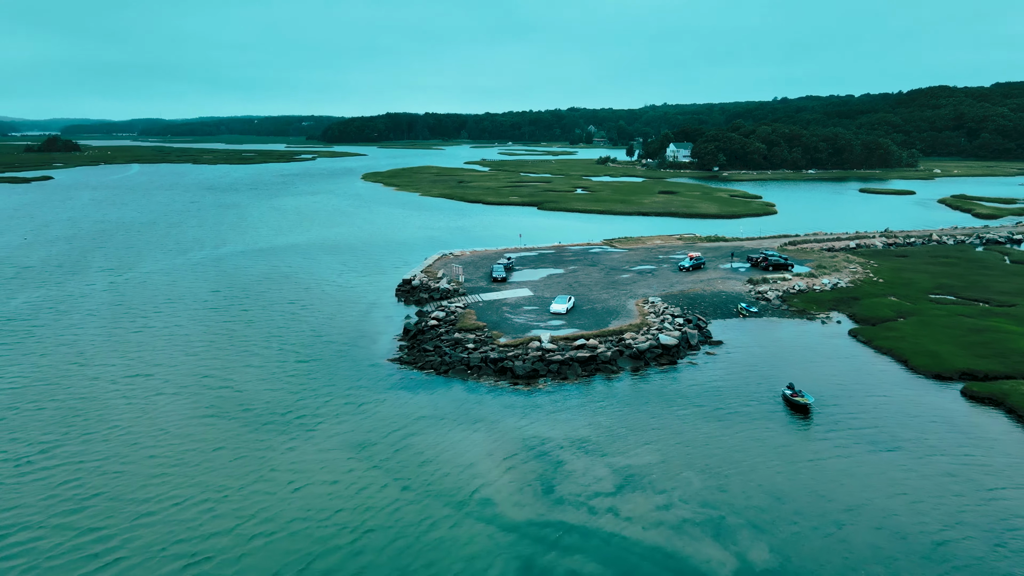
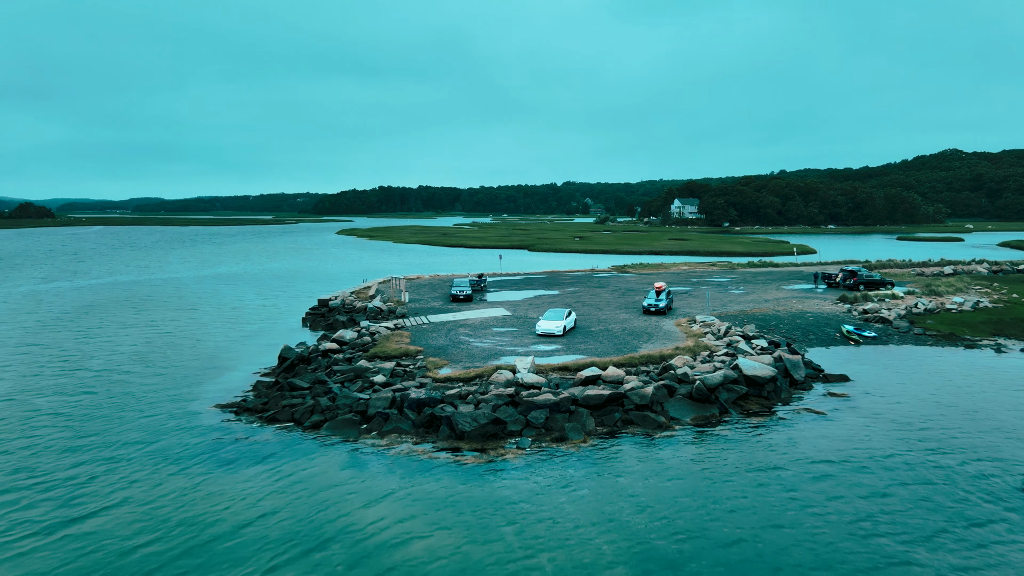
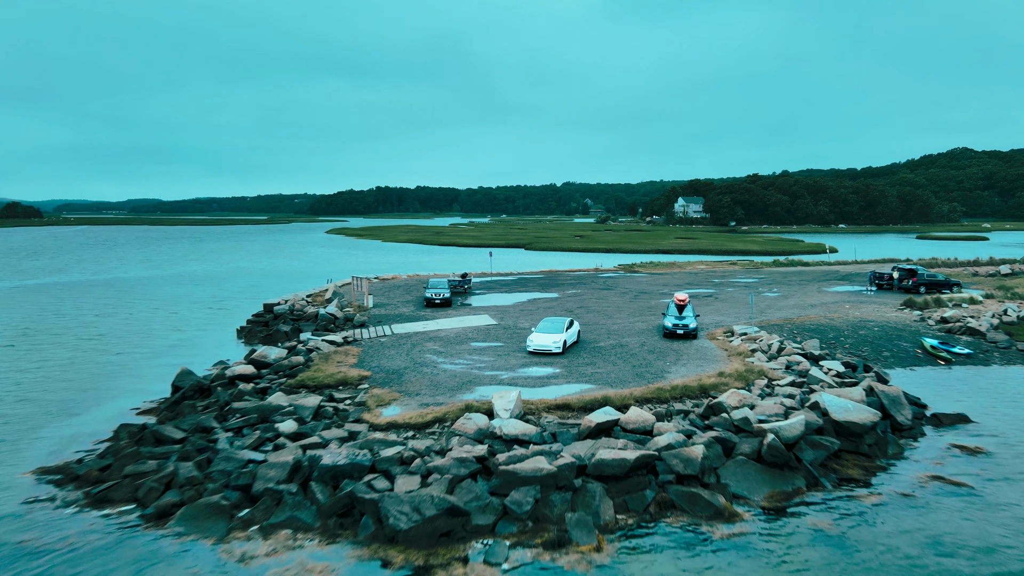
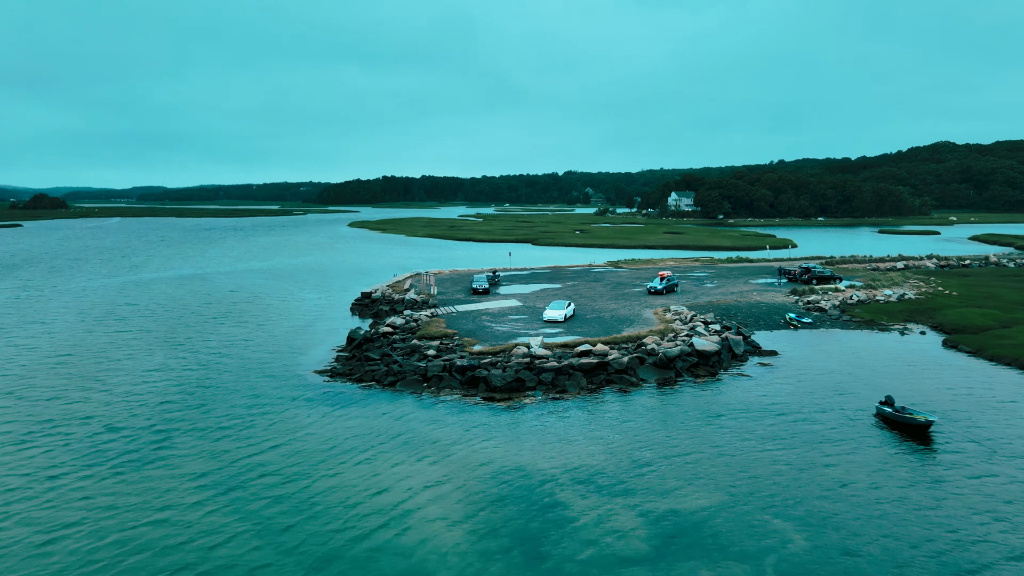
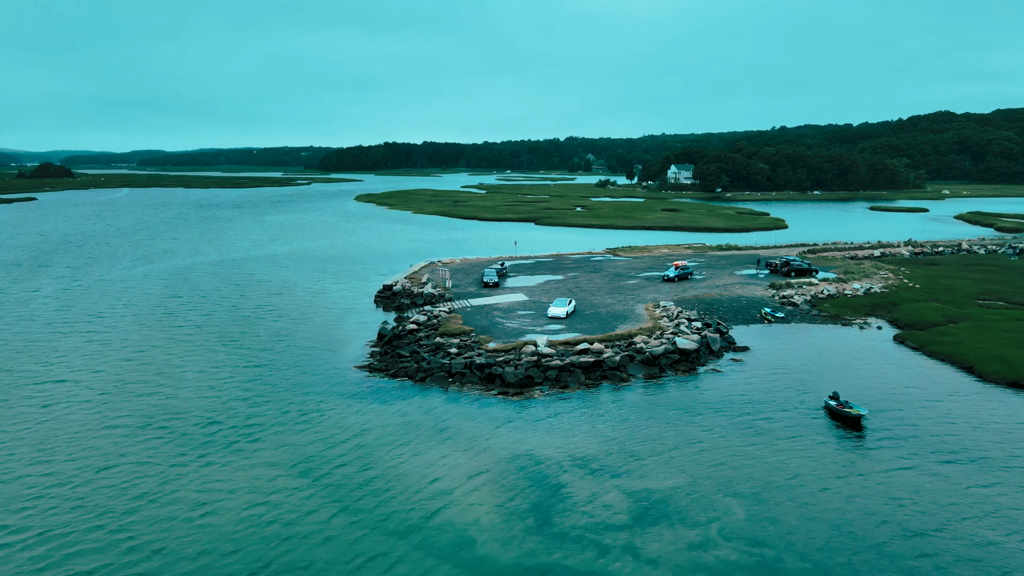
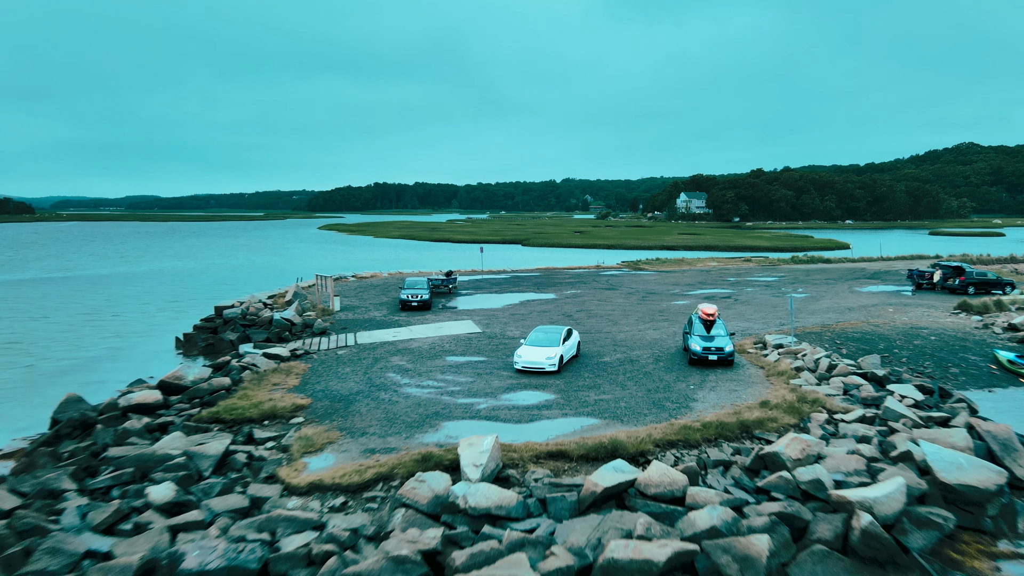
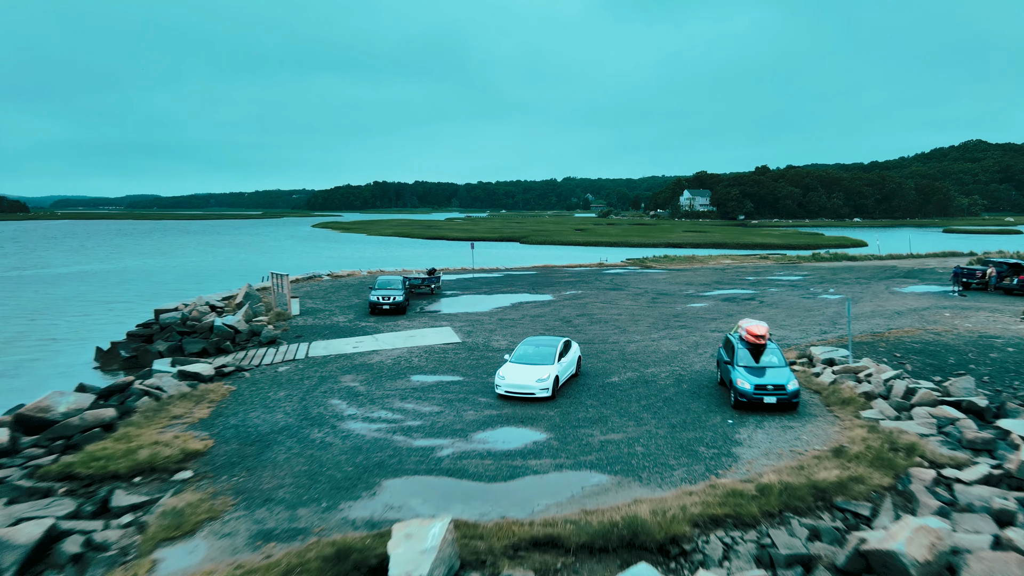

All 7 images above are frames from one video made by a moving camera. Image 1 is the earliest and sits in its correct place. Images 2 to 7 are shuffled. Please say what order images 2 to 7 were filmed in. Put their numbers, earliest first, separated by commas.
5, 4, 2, 3, 6, 7
